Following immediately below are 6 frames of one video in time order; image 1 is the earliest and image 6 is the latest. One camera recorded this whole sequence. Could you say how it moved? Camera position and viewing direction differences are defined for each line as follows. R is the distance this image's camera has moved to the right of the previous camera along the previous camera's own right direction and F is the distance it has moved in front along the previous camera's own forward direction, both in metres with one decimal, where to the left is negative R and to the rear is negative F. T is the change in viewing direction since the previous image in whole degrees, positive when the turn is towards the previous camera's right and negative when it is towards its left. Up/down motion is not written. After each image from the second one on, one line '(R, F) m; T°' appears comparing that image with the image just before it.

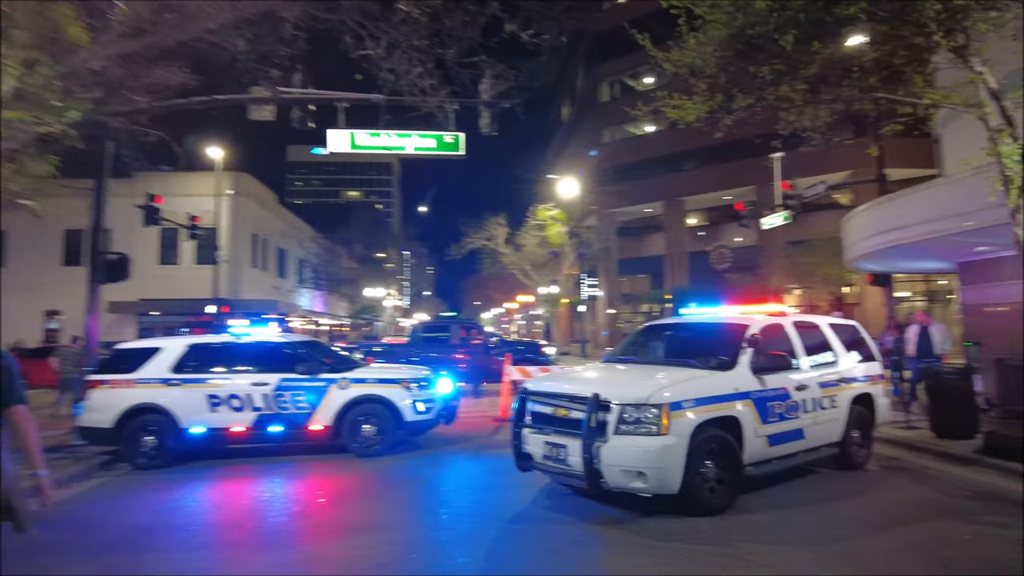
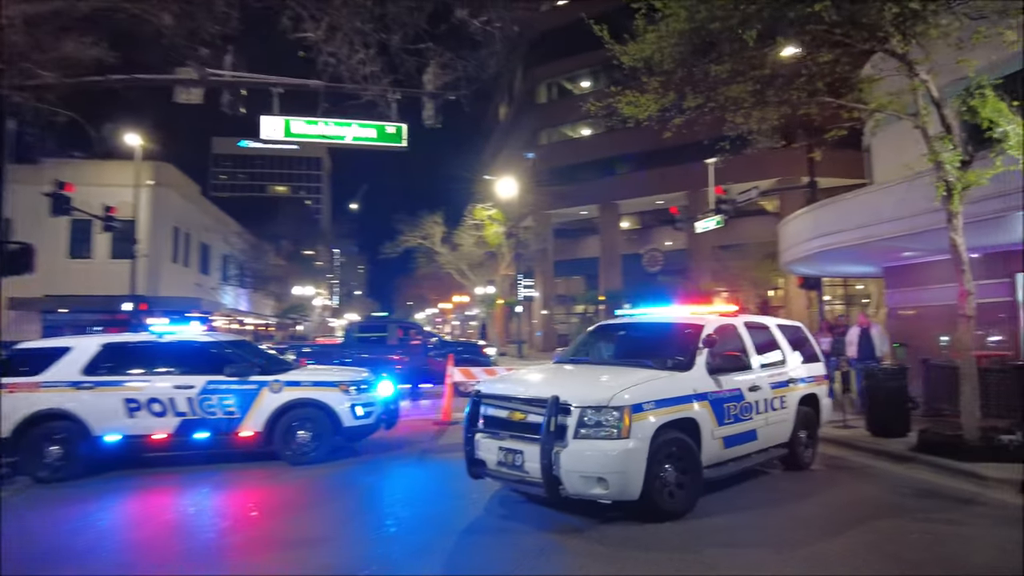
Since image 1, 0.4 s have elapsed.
(-0.2, +0.3) m; +6°
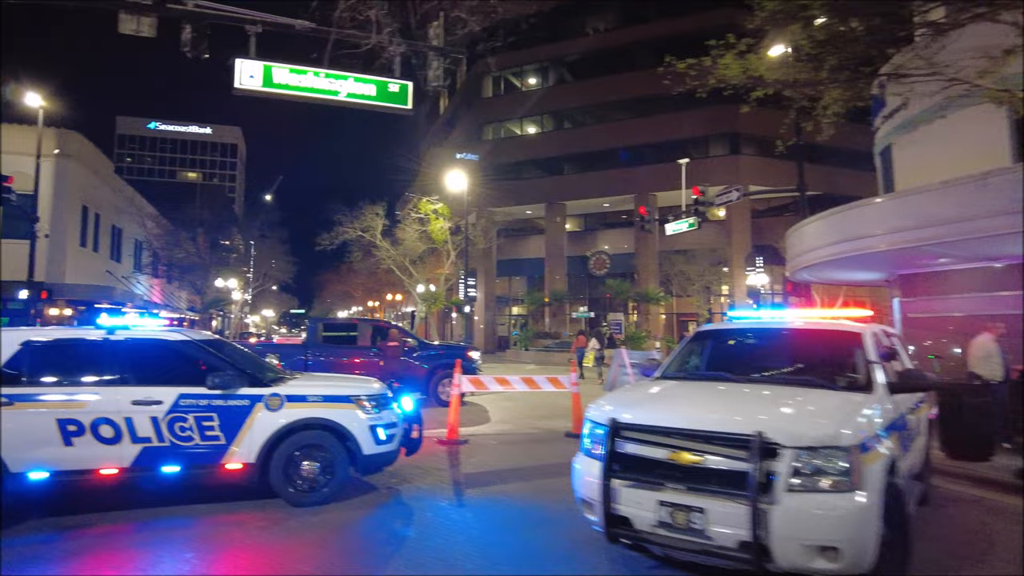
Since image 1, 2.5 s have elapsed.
(-1.6, +1.9) m; +7°
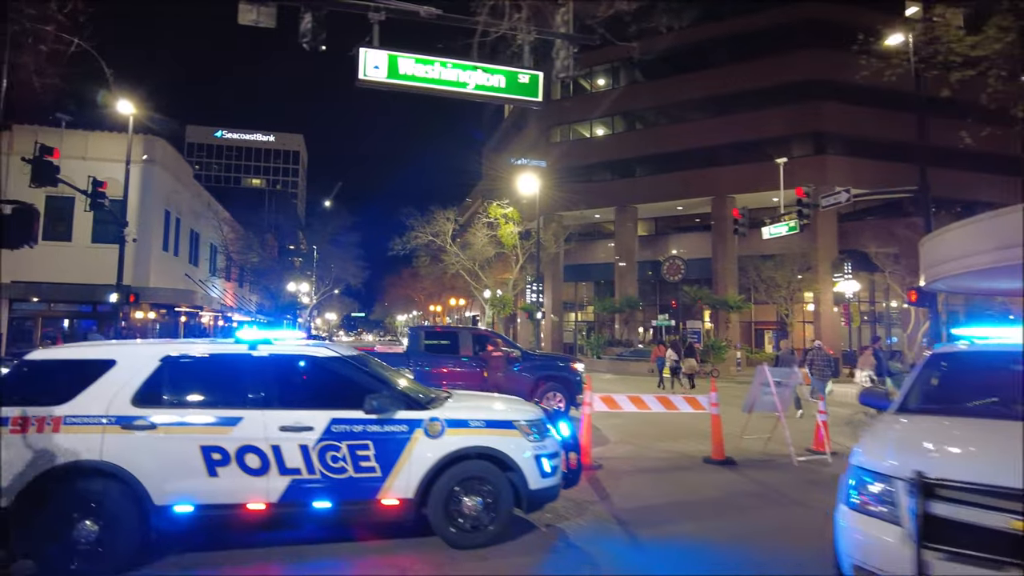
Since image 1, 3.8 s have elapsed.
(-1.2, +0.8) m; -4°
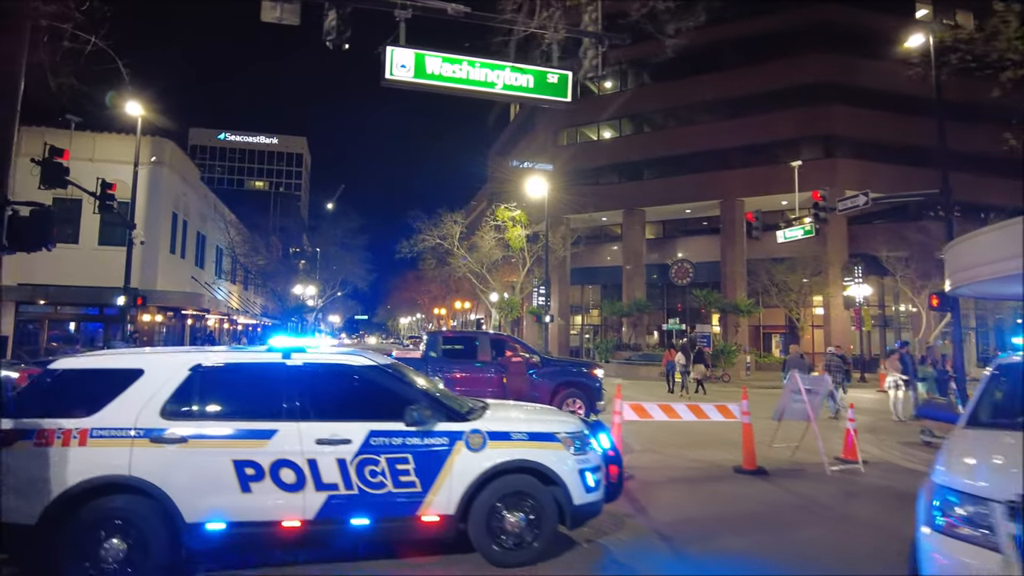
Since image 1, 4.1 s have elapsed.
(-0.4, +0.2) m; 0°
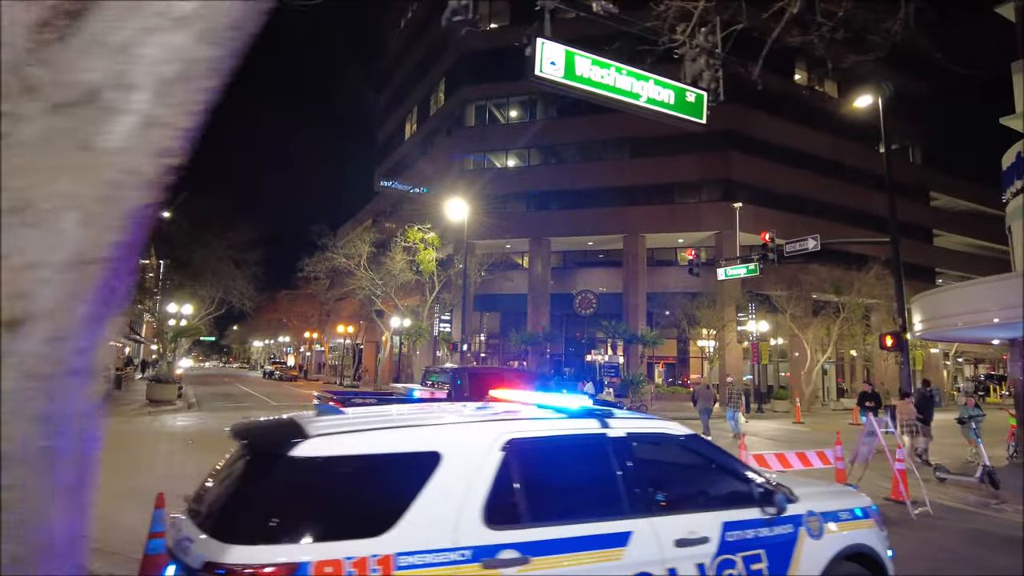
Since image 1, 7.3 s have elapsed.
(-3.2, +1.6) m; +13°
